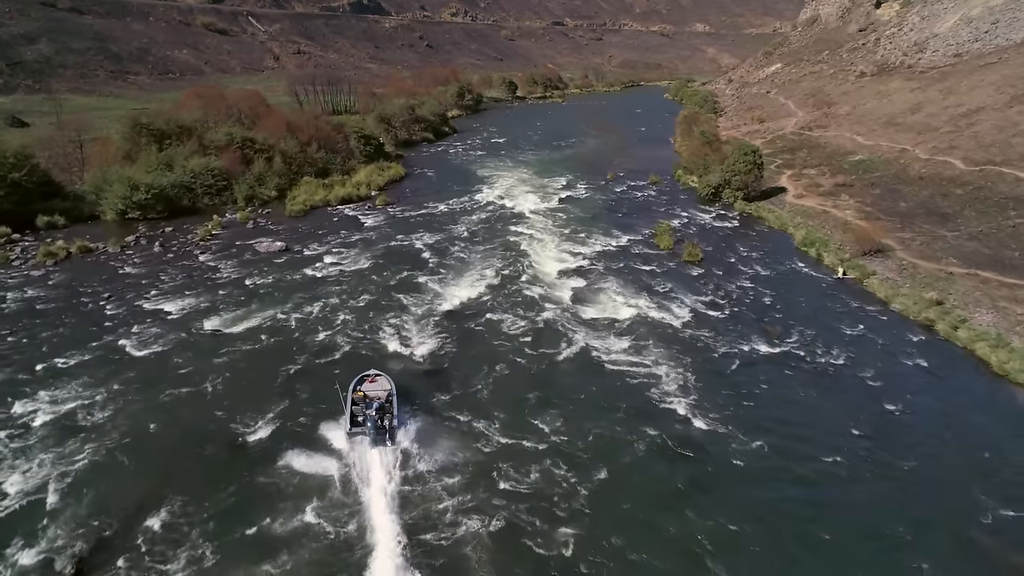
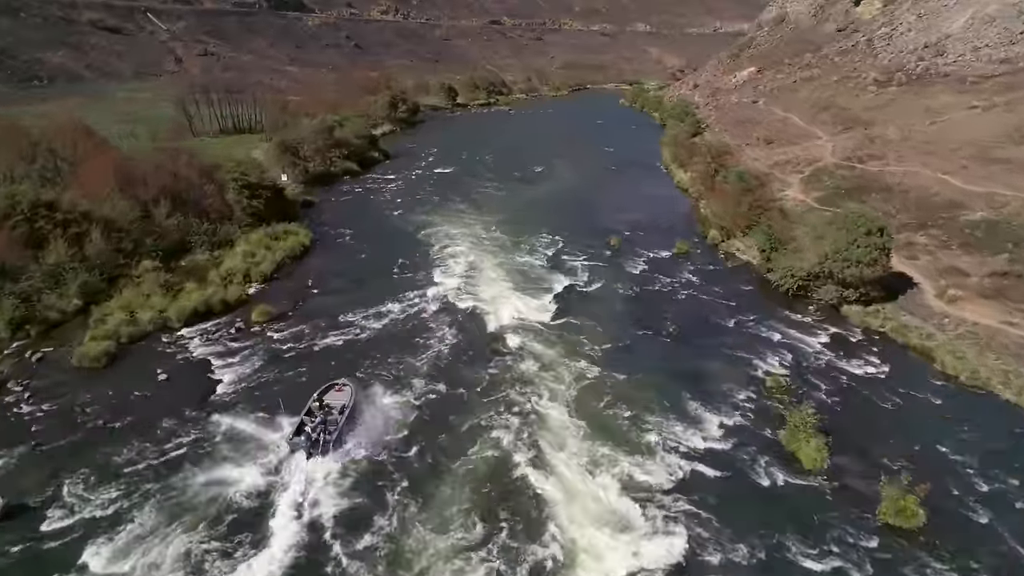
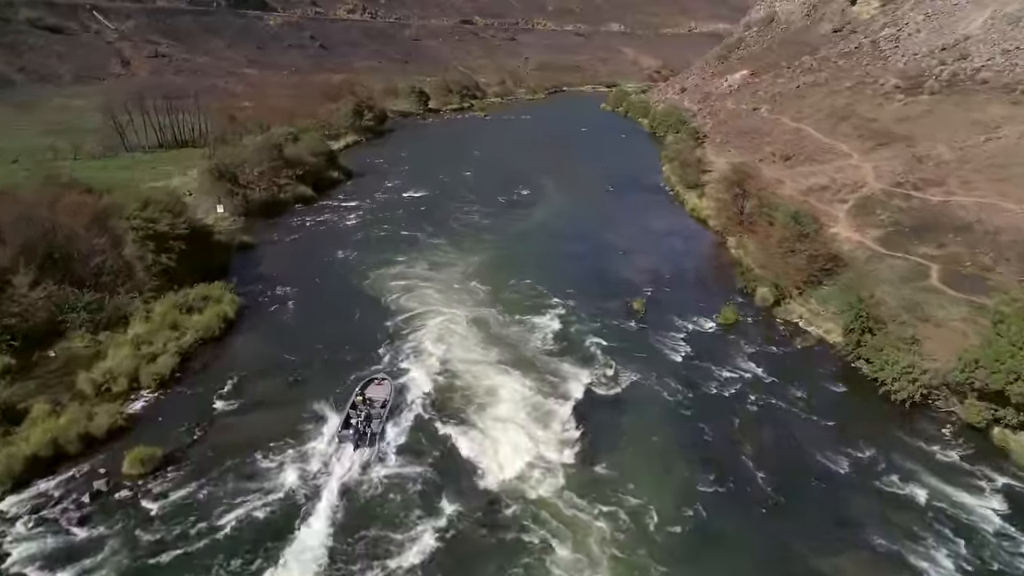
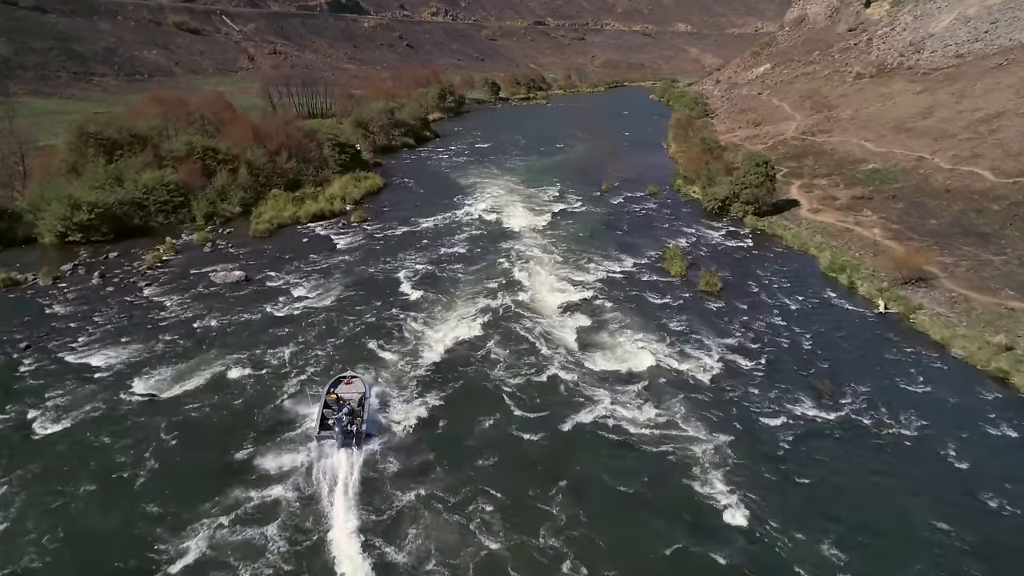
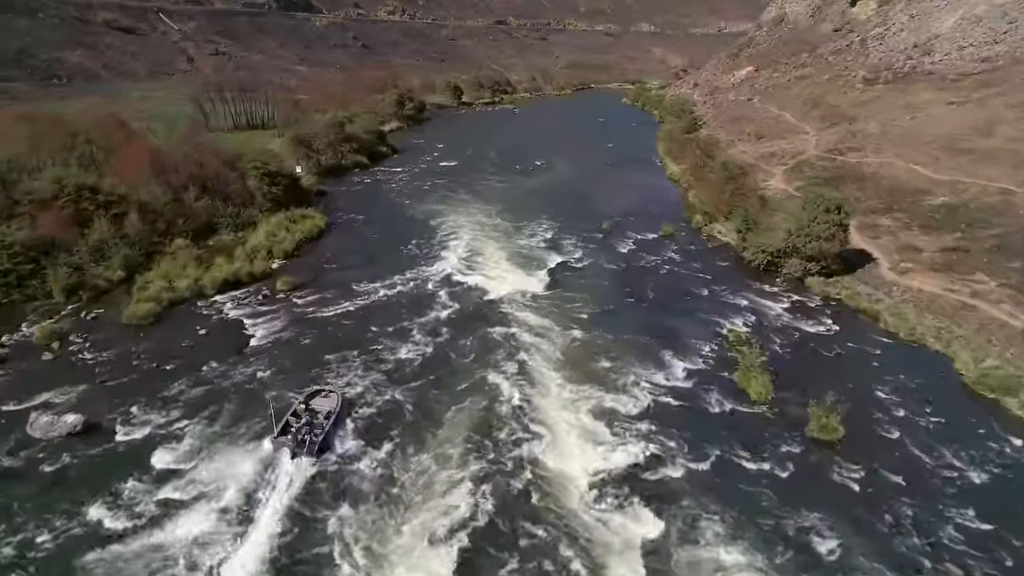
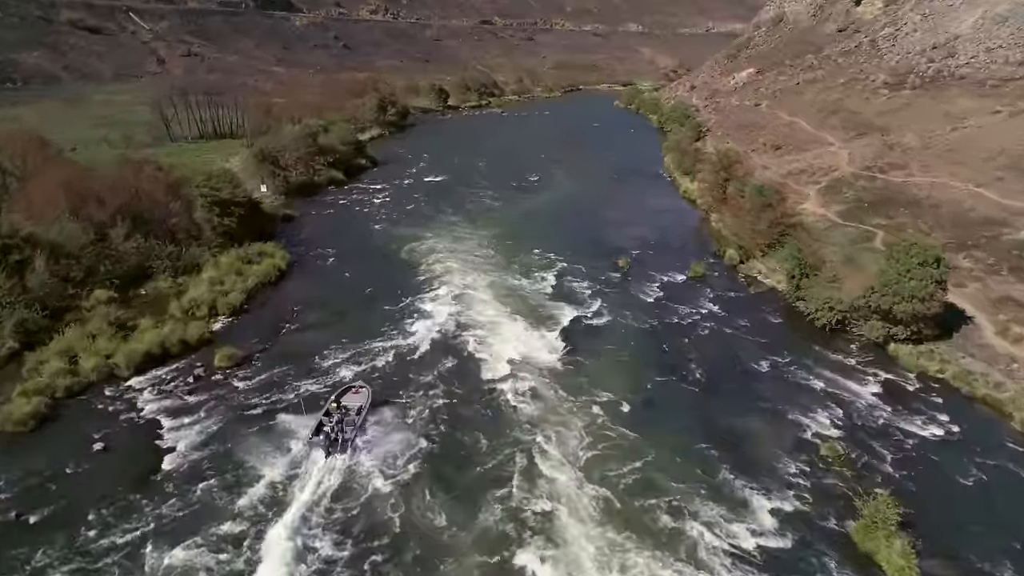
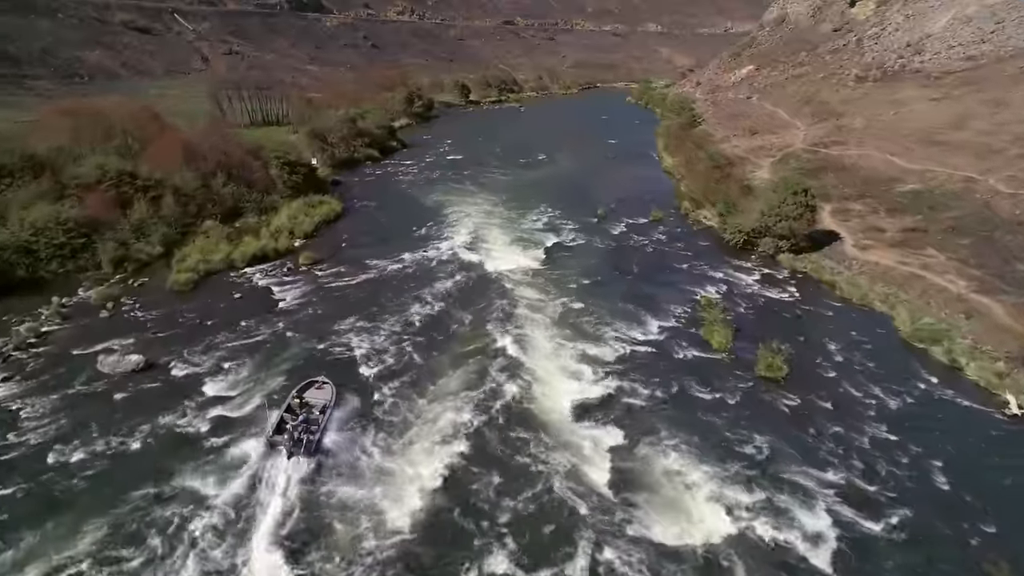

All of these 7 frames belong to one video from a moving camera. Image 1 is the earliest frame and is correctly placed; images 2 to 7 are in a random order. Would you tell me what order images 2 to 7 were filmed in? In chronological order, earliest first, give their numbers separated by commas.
4, 7, 5, 2, 6, 3
